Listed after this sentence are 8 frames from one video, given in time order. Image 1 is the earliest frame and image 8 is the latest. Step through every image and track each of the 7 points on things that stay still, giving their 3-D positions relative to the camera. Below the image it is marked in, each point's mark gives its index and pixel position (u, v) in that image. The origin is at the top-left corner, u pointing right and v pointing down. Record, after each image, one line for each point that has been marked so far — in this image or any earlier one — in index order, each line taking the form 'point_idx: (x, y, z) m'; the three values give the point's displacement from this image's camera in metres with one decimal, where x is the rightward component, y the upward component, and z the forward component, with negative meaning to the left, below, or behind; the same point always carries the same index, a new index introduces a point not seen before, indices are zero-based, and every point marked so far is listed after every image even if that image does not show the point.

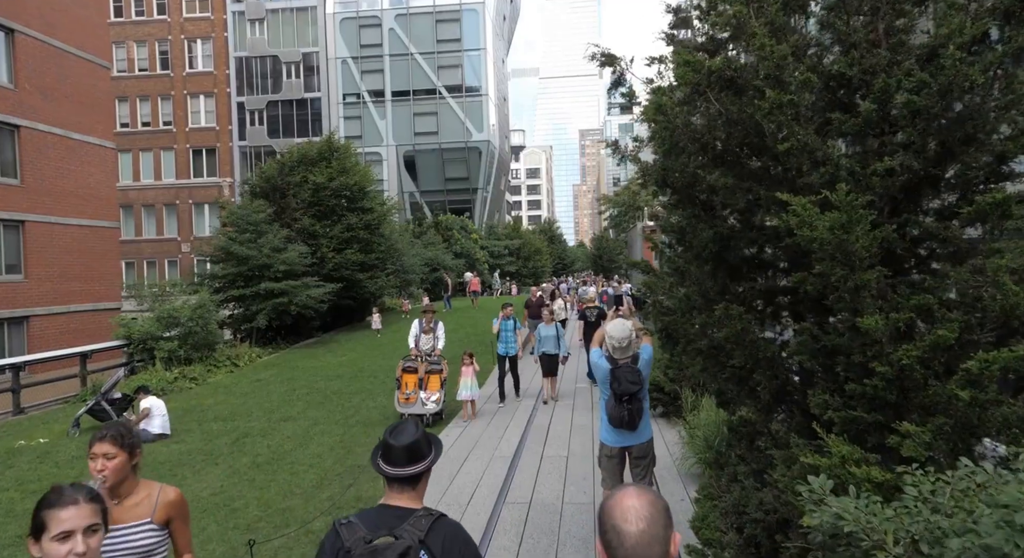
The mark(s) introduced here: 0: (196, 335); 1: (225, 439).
0: (-9.7, -1.7, +19.4) m
1: (-5.0, -2.8, +11.3) m
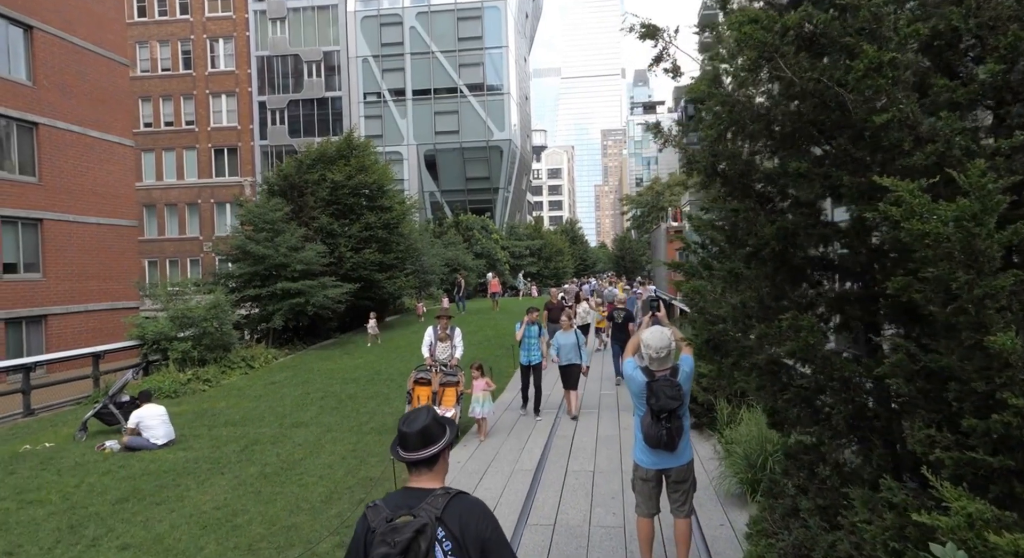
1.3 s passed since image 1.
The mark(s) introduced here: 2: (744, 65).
0: (-9.0, -1.7, +19.0) m
1: (-4.7, -2.8, +10.8) m
2: (+1.4, +1.3, +3.8) m
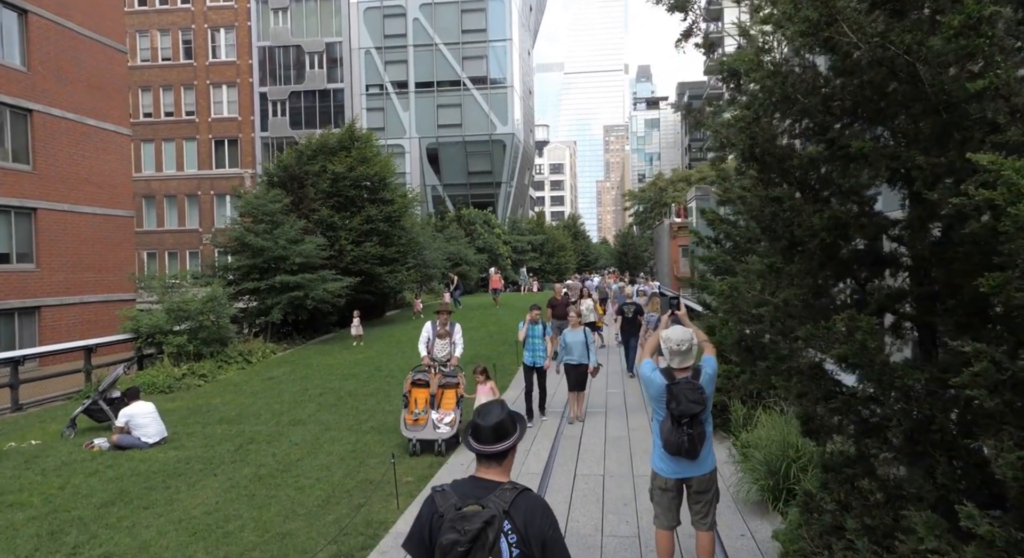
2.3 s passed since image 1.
0: (-8.9, -1.5, +18.6) m
1: (-4.6, -2.7, +10.3) m
2: (+1.5, +1.3, +3.3) m
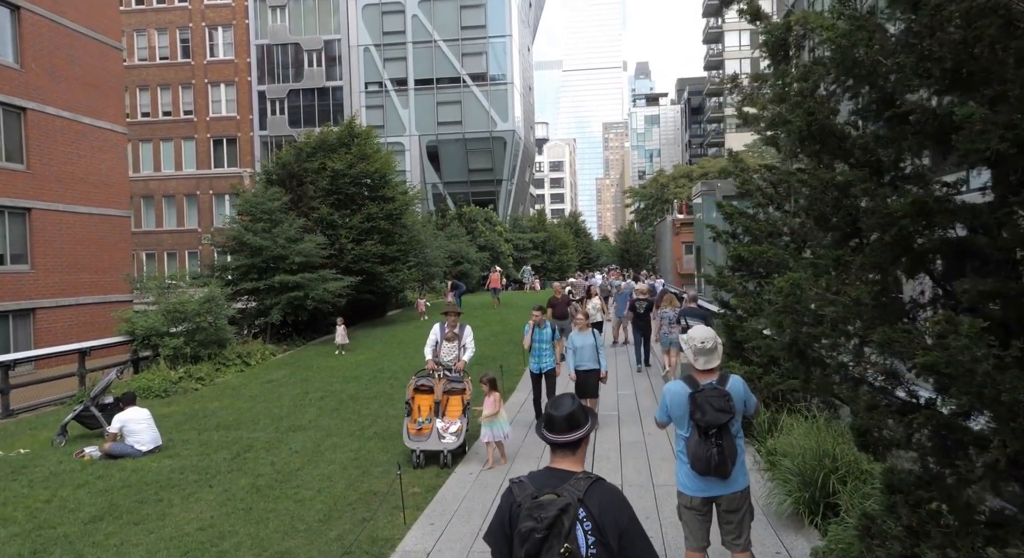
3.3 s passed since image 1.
0: (-8.8, -1.5, +18.1) m
1: (-4.4, -2.7, +9.9) m
2: (+1.6, +1.3, +2.8) m
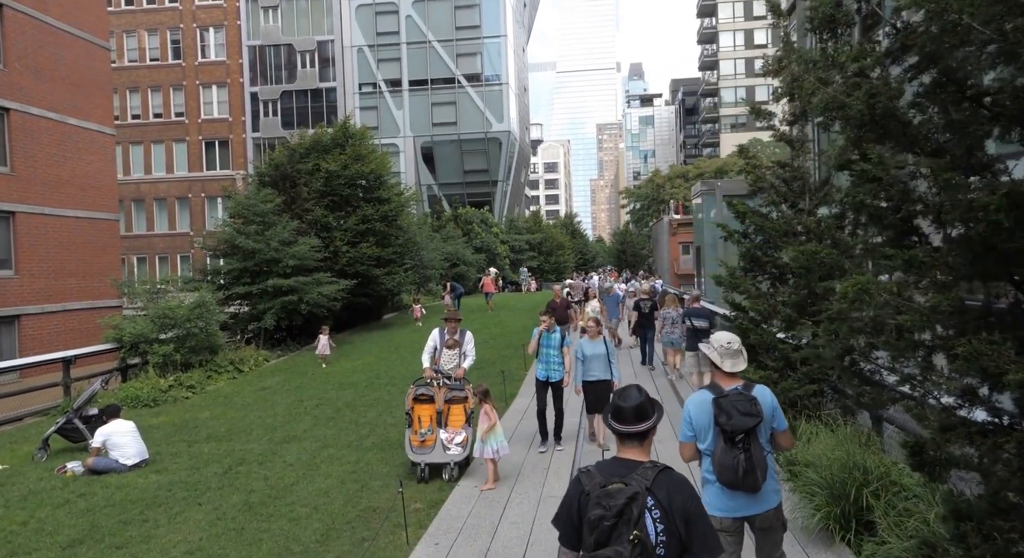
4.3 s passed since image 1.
0: (-8.8, -1.6, +17.6) m
1: (-4.4, -2.8, +9.4) m
2: (+1.7, +1.3, +2.4) m
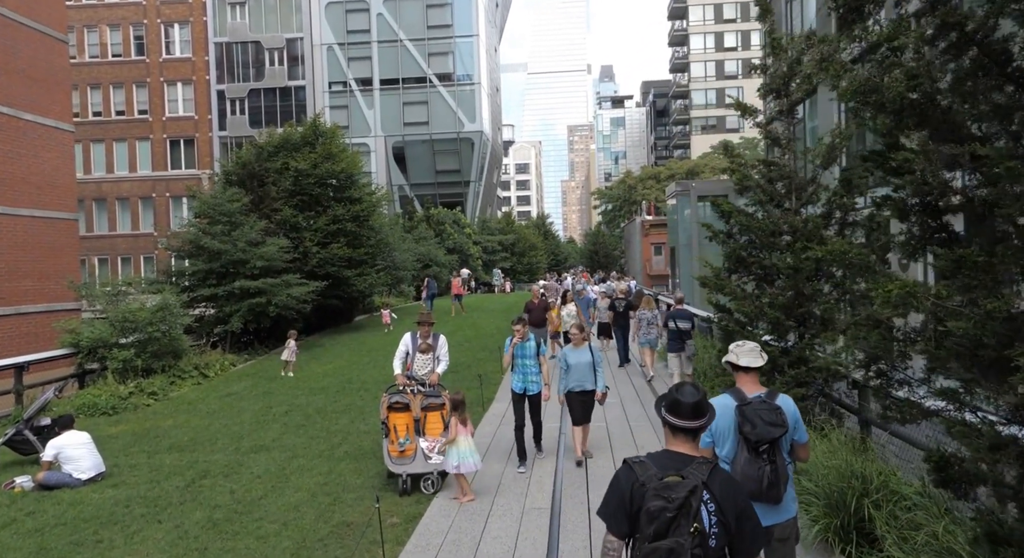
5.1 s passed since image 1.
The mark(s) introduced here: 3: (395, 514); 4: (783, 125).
0: (-9.4, -1.7, +16.9) m
1: (-4.6, -2.8, +8.9) m
2: (+1.7, +1.3, +2.2) m
3: (-1.3, -2.6, +7.1) m
4: (+3.4, +2.0, +8.1) m
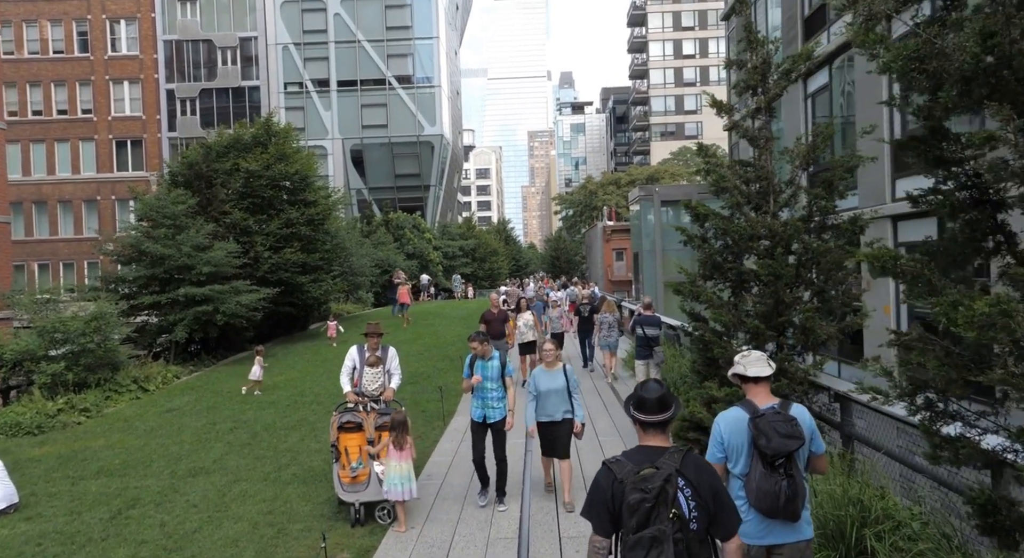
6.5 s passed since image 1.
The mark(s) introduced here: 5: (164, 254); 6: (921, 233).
0: (-10.4, -1.8, +15.7) m
1: (-5.1, -2.9, +8.0) m
2: (+1.6, +1.2, +1.7) m
3: (-1.7, -2.7, +6.4) m
4: (+3.0, +1.9, +7.7) m
5: (-10.8, +0.8, +19.9) m
6: (+6.4, +0.7, +10.0) m
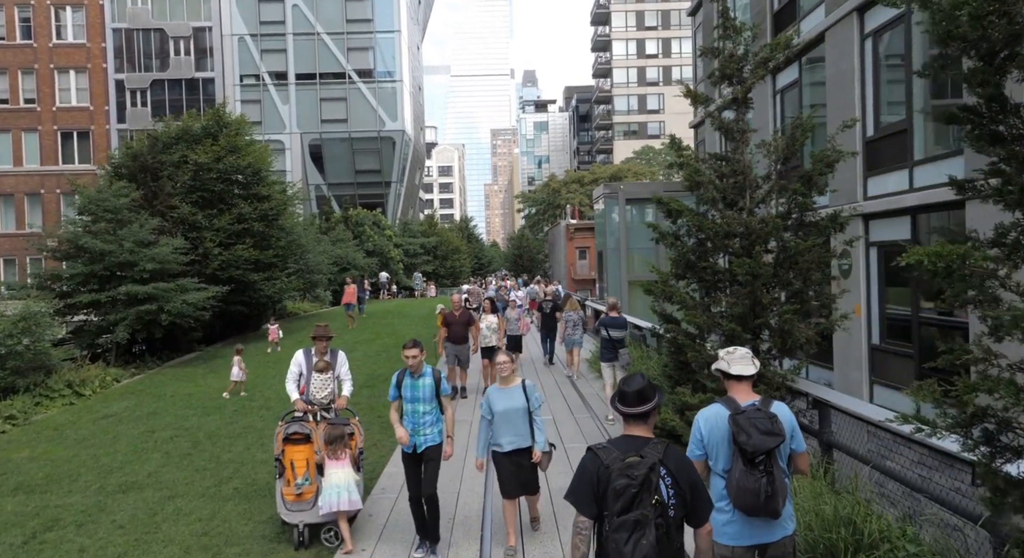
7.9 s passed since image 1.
0: (-11.3, -1.8, +14.6) m
1: (-5.6, -2.9, +7.2) m
2: (+1.6, +1.2, +1.3) m
3: (-2.0, -2.7, +5.8) m
4: (+2.6, +1.9, +7.4) m
5: (-11.9, +0.8, +18.7) m
6: (+5.8, +0.7, +9.8) m
